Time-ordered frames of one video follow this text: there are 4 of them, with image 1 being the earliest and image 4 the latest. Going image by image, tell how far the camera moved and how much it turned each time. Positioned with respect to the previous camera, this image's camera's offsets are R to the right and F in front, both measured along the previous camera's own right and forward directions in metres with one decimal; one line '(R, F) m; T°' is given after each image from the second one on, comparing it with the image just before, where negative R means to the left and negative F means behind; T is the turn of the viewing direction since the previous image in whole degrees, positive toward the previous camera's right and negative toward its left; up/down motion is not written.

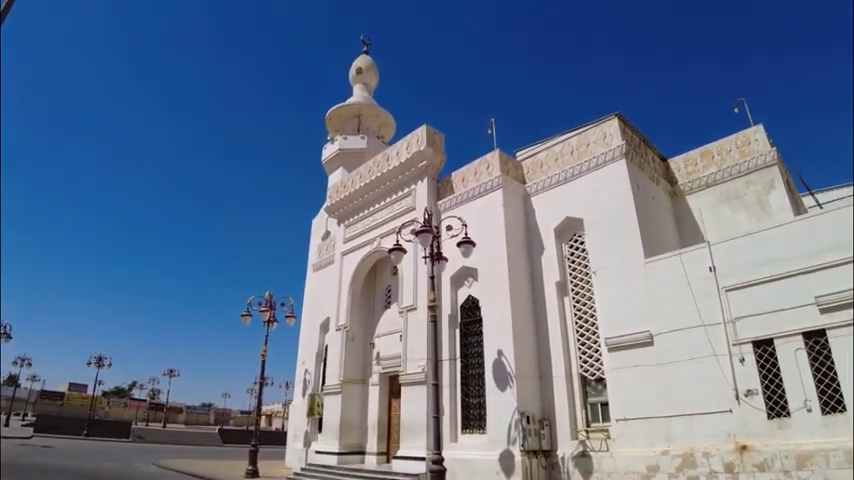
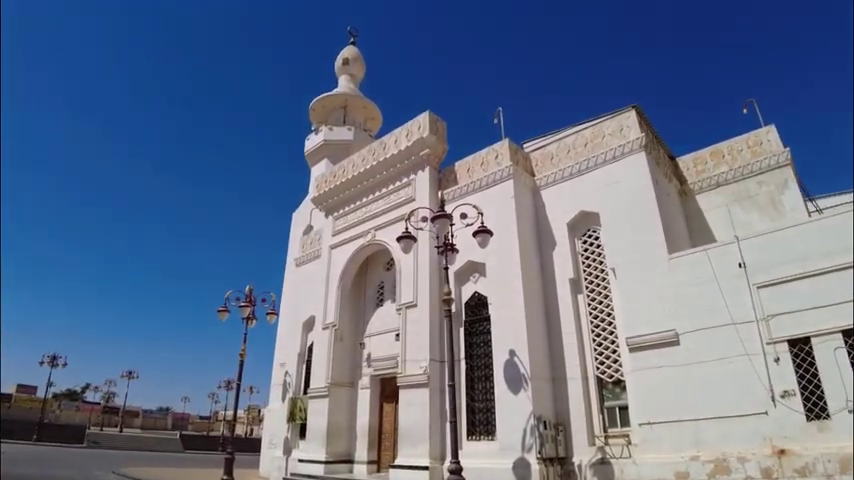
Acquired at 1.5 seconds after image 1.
(-0.8, +0.7) m; +4°
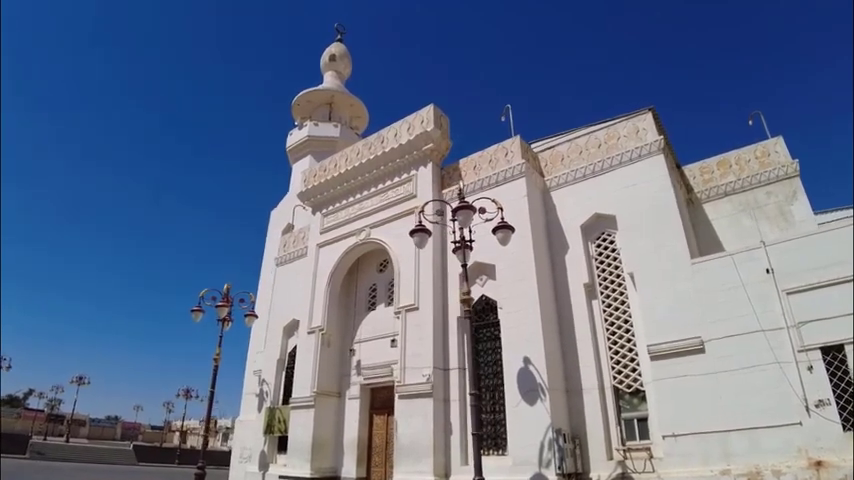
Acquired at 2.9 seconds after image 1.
(-0.8, +0.7) m; +5°
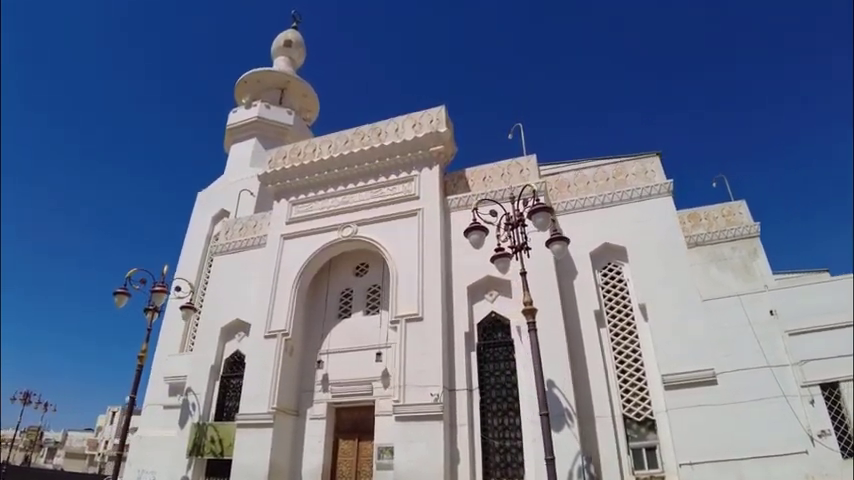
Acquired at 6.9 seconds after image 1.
(-2.5, +1.2) m; +16°
